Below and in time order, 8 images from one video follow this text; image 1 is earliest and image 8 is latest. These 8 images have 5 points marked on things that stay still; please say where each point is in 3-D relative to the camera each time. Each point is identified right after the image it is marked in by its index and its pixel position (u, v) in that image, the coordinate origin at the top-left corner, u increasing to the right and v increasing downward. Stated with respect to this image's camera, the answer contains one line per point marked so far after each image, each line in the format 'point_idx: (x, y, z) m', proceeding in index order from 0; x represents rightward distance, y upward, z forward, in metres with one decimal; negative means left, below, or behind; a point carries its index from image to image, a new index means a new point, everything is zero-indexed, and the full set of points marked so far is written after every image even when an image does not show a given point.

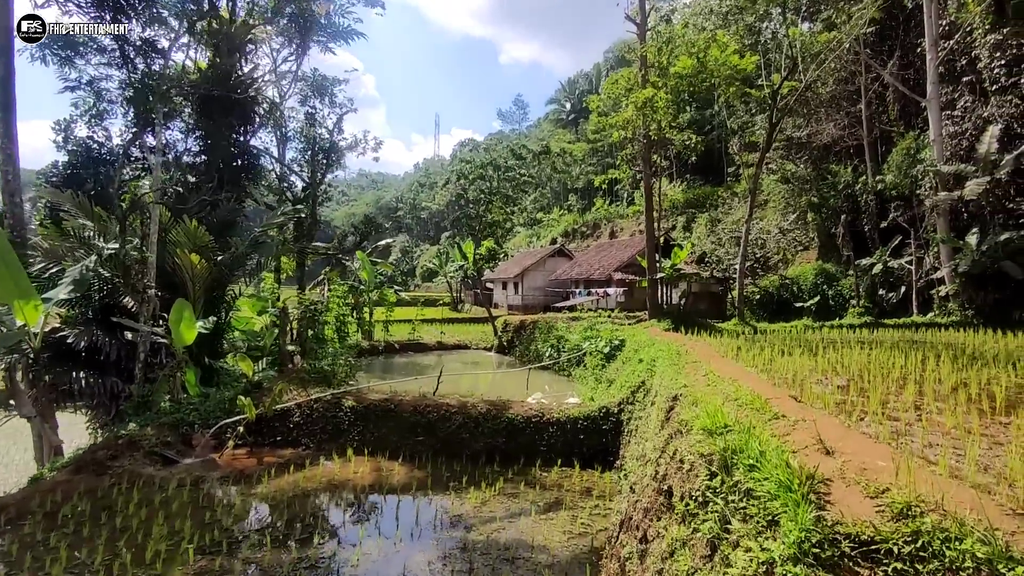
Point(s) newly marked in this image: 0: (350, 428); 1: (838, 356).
0: (-2.0, -1.7, +7.3) m
1: (+4.0, -0.8, +7.3) m
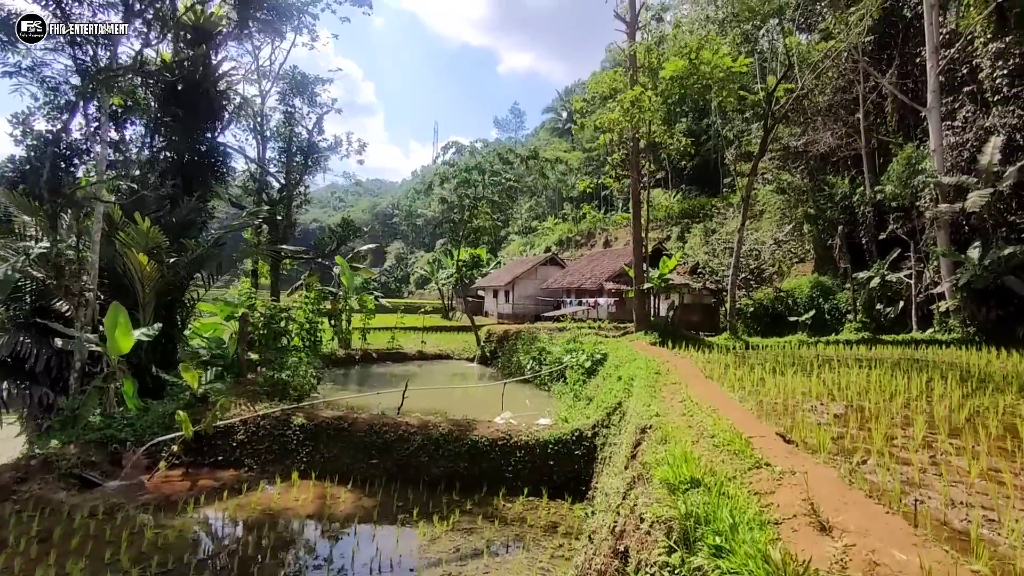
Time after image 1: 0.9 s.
0: (-2.4, -1.8, +6.6) m
1: (+3.6, -1.0, +6.7) m
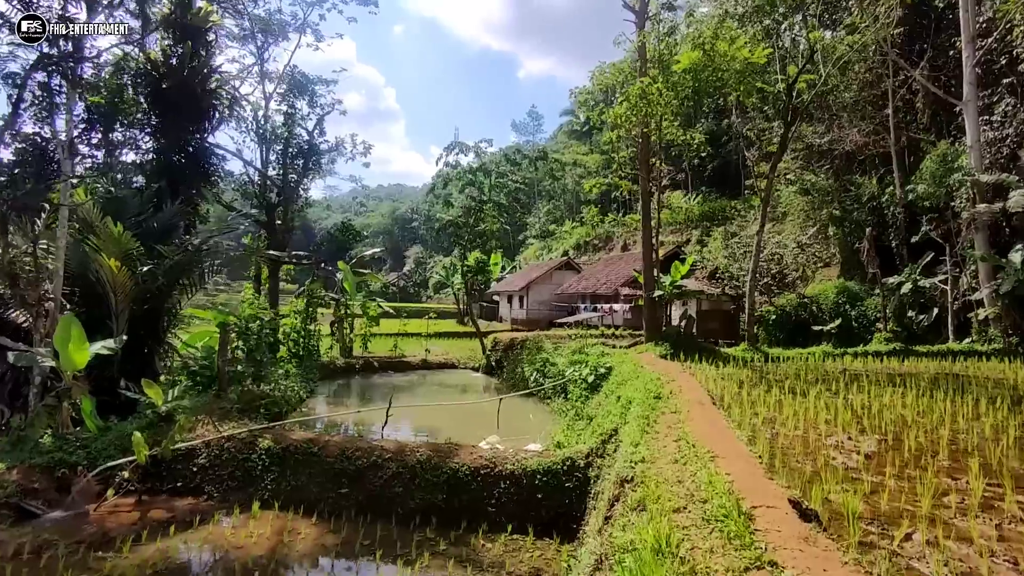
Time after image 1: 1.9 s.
0: (-2.5, -1.9, +6.0) m
1: (+3.5, -1.1, +5.9) m
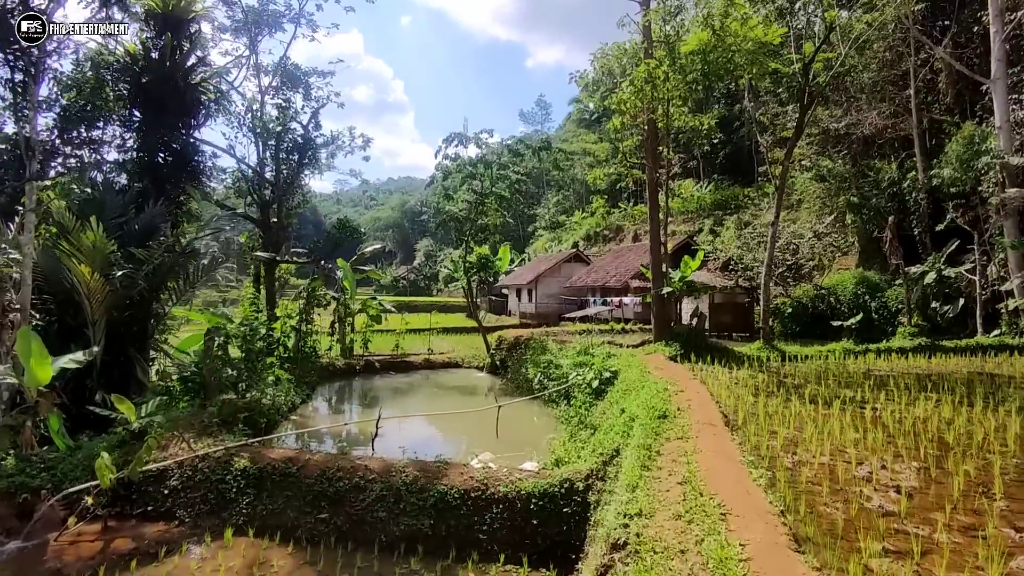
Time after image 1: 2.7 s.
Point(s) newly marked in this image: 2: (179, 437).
0: (-2.6, -2.0, +5.6) m
1: (+3.4, -1.1, +5.3) m
2: (-3.6, -1.6, +6.4) m
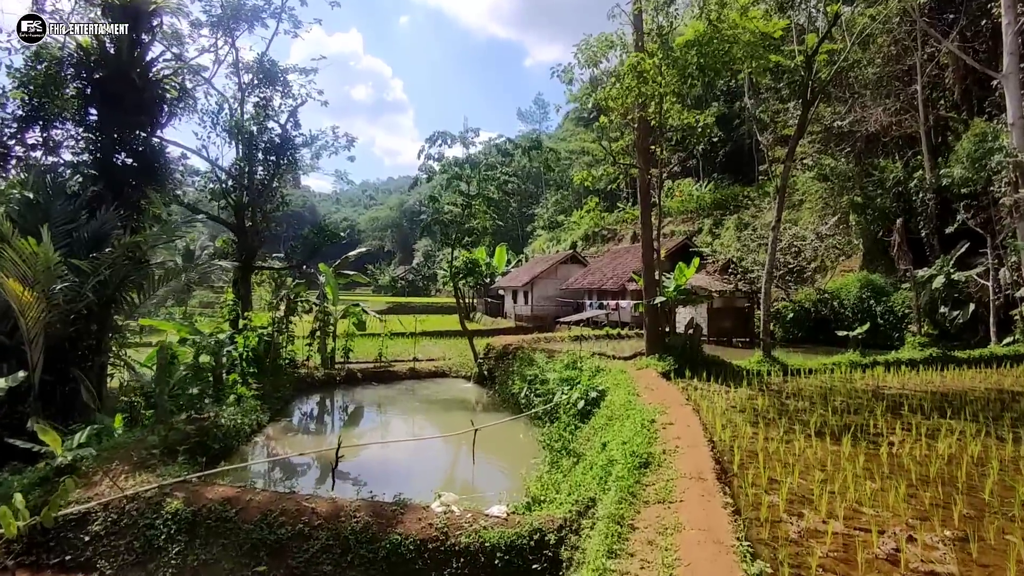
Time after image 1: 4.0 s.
0: (-2.9, -2.1, +4.9) m
1: (+3.2, -1.2, +4.7) m
2: (-3.9, -1.8, +5.7) m
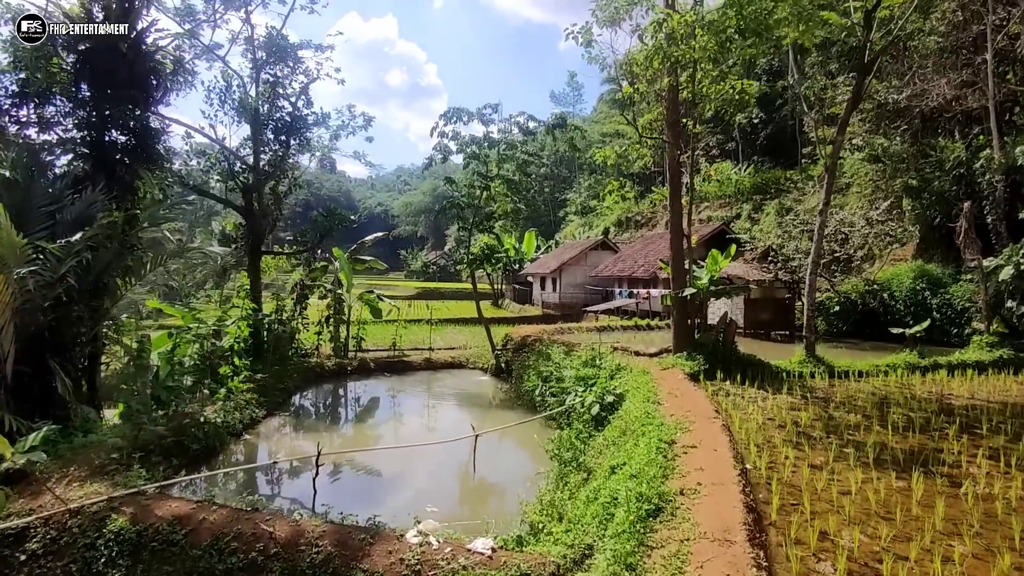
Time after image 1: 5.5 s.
0: (-2.9, -2.1, +4.3) m
1: (+3.1, -1.2, +3.7) m
2: (-3.9, -1.6, +5.1) m
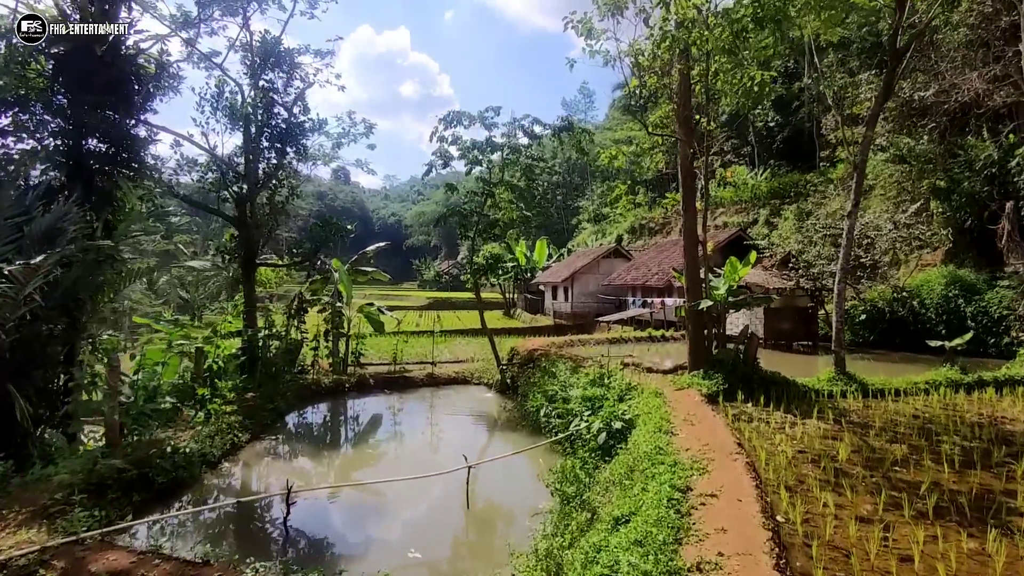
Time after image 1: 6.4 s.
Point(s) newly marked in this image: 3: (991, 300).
0: (-3.0, -2.2, +3.7) m
1: (+2.9, -1.3, +2.9) m
2: (-4.0, -1.8, +4.6) m
3: (+10.9, -0.3, +13.4) m
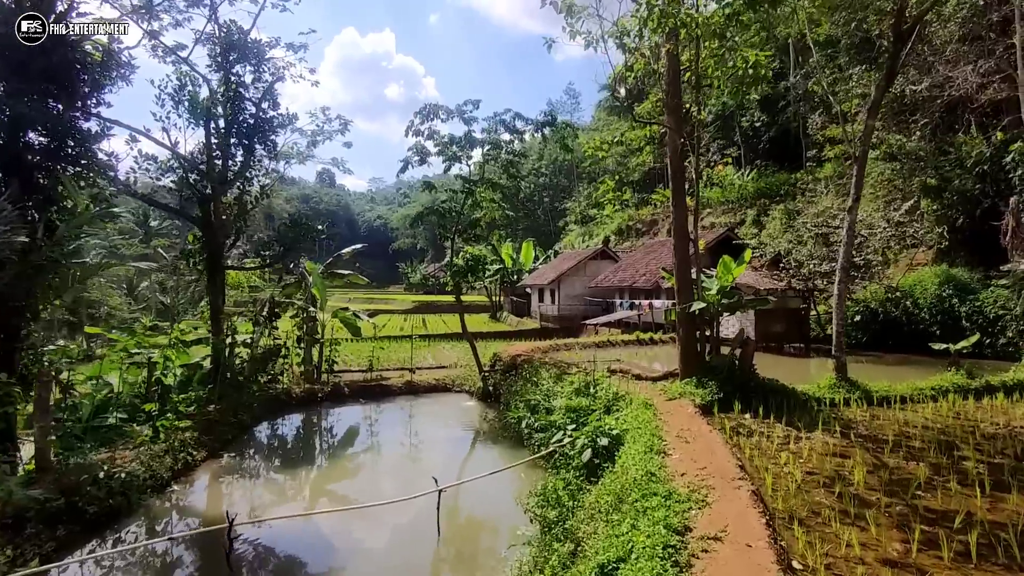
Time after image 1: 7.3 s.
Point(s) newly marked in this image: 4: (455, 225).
0: (-3.2, -2.2, +3.0) m
1: (+2.8, -1.3, +2.4) m
2: (-4.2, -1.9, +3.9) m
3: (+10.5, -0.3, +13.0) m
4: (-1.2, +1.4, +12.9) m
